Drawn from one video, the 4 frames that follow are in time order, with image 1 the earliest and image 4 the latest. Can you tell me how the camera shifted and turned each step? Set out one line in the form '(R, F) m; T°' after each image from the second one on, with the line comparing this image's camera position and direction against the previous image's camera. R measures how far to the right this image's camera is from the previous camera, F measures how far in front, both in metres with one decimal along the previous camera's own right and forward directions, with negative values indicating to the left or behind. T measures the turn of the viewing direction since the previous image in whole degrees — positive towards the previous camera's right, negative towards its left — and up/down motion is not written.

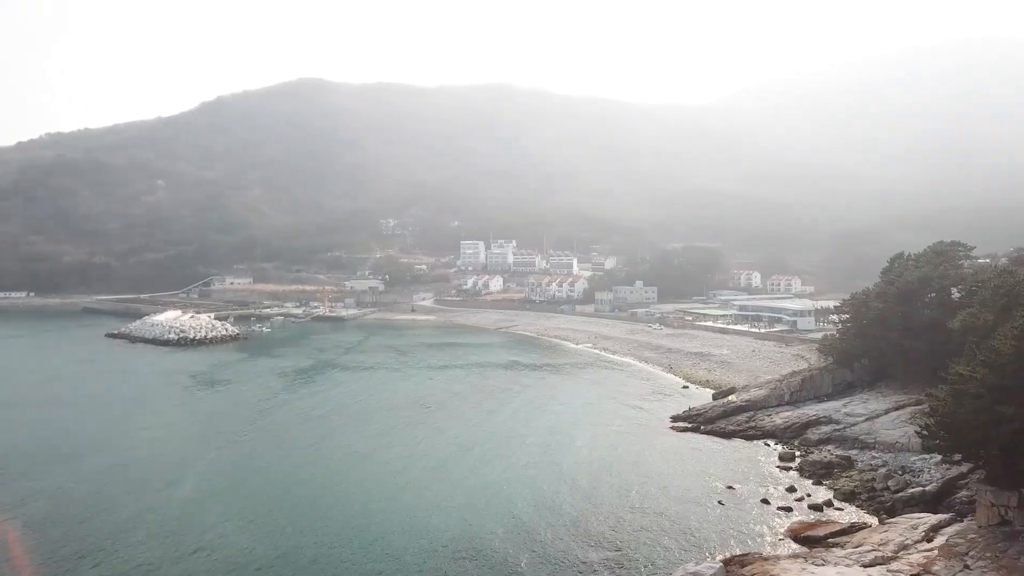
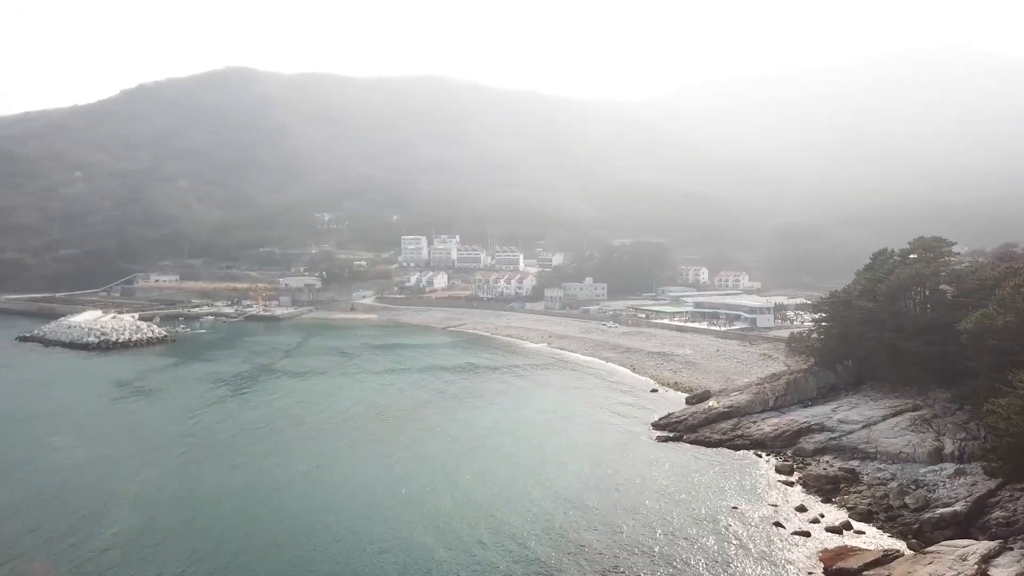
(-0.8, +1.8) m; +6°
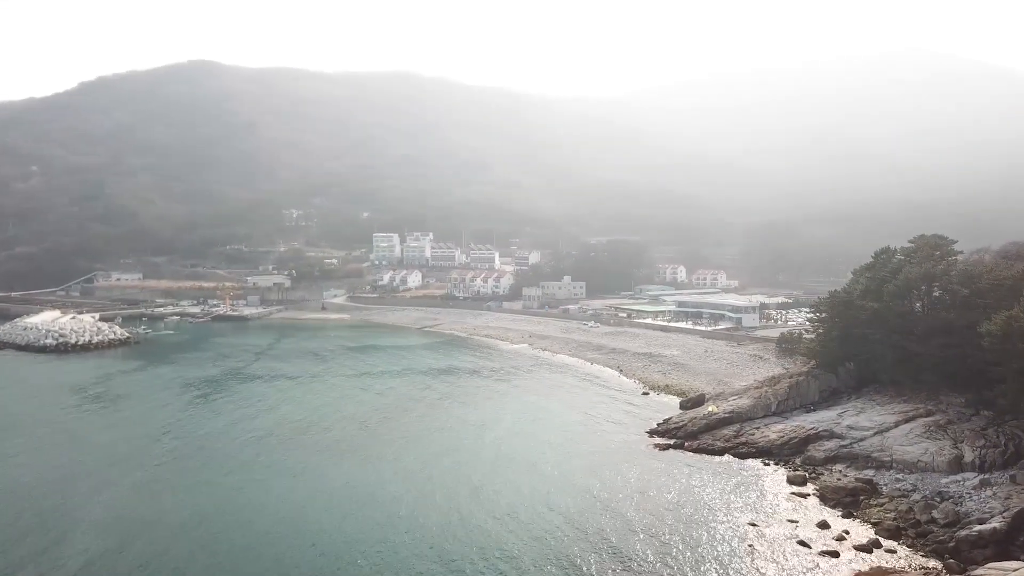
(-0.6, +1.1) m; +3°
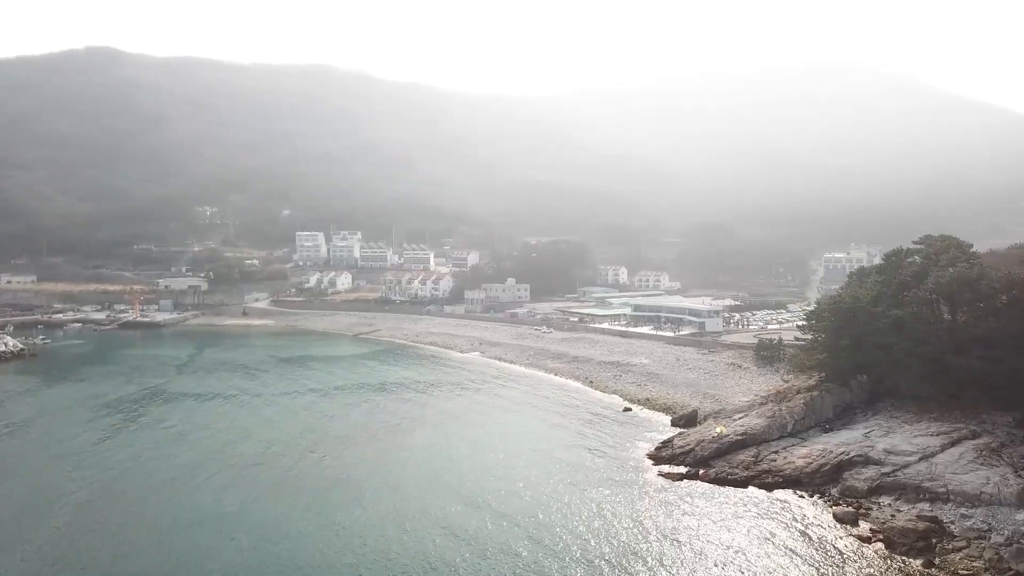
(-1.6, +2.6) m; +7°
